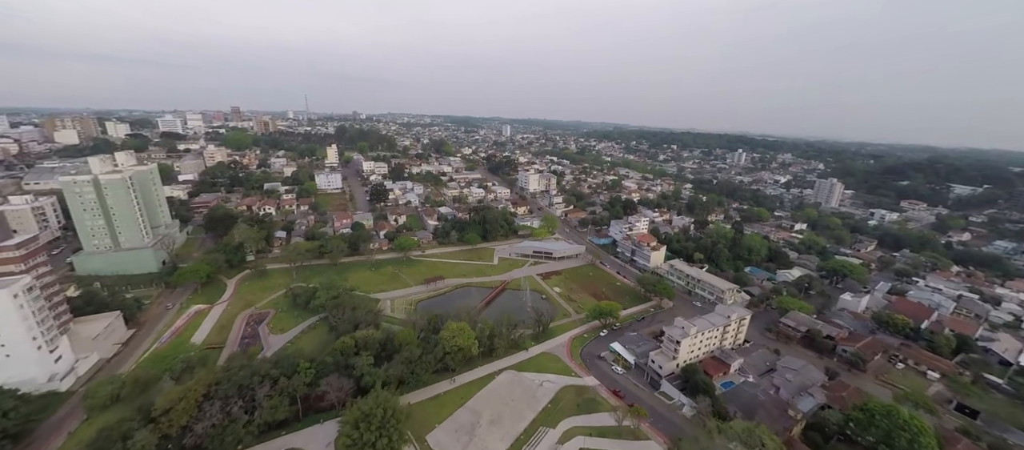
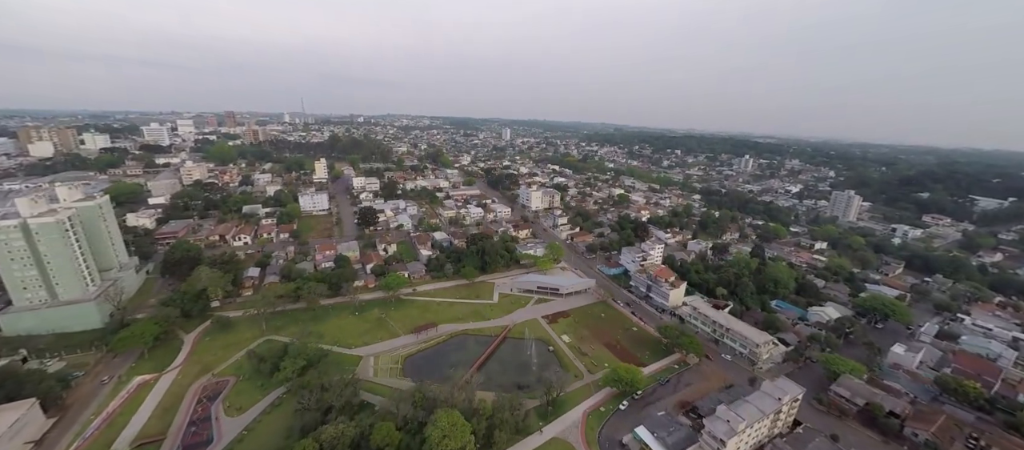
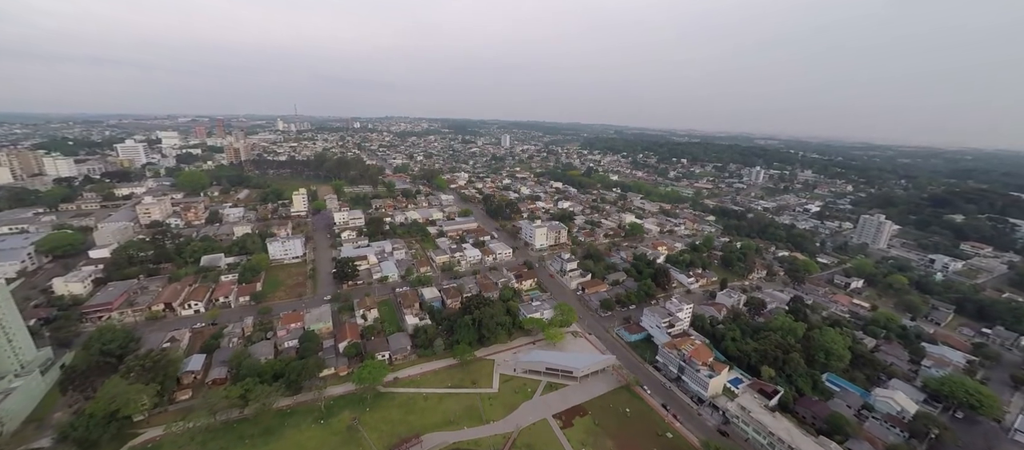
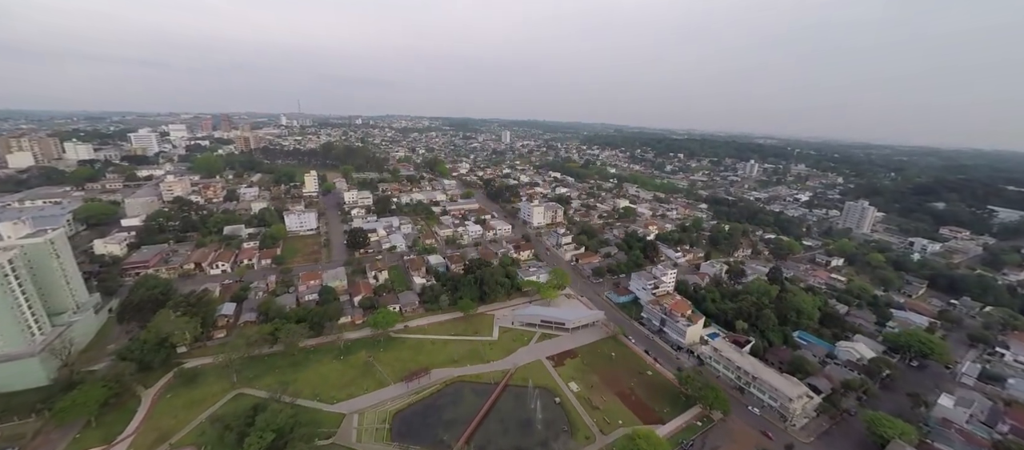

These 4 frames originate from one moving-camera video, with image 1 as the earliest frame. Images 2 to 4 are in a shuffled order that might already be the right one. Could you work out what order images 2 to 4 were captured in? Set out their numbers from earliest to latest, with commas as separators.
2, 4, 3
